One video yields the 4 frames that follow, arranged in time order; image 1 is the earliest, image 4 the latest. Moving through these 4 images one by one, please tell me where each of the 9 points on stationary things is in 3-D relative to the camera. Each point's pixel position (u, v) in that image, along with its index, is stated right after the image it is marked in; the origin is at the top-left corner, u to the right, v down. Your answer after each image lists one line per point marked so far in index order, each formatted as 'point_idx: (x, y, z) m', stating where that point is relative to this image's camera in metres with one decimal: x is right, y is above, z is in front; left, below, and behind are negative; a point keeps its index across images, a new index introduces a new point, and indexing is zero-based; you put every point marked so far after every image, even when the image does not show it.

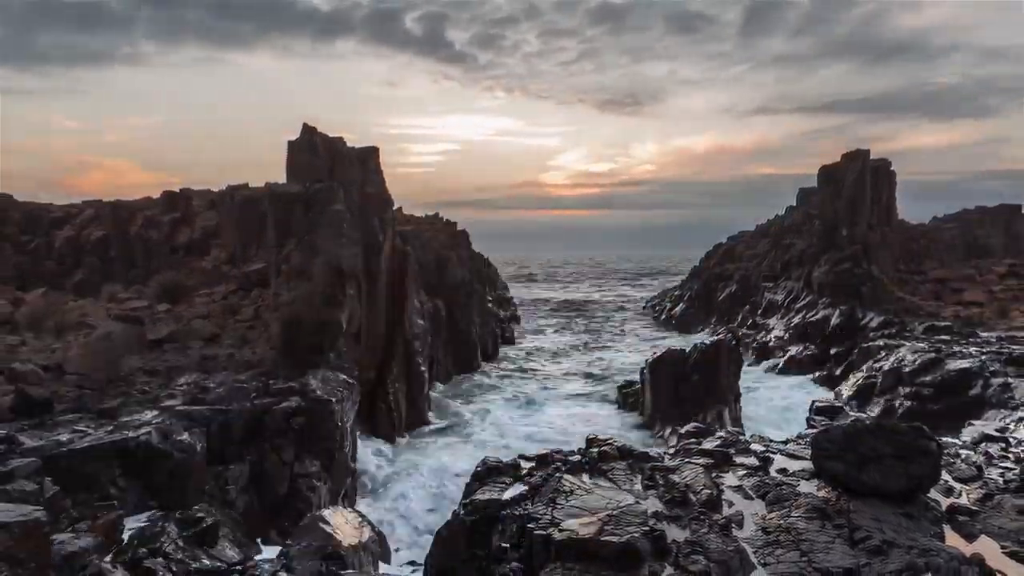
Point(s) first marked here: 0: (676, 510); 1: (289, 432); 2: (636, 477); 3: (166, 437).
0: (+1.8, -2.5, +7.5) m
1: (-3.4, -2.1, +10.7) m
2: (+1.5, -2.3, +8.4) m
3: (-4.7, -2.0, +9.3) m
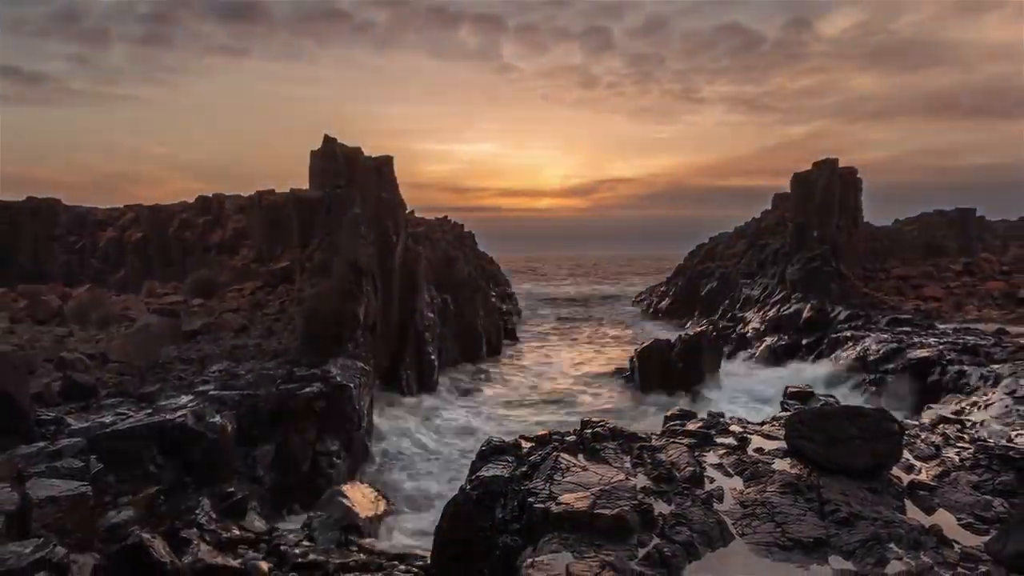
0: (+1.9, -2.4, +8.3) m
1: (-3.4, -2.1, +11.5) m
2: (+1.5, -2.3, +9.1) m
3: (-4.6, -1.9, +10.0) m
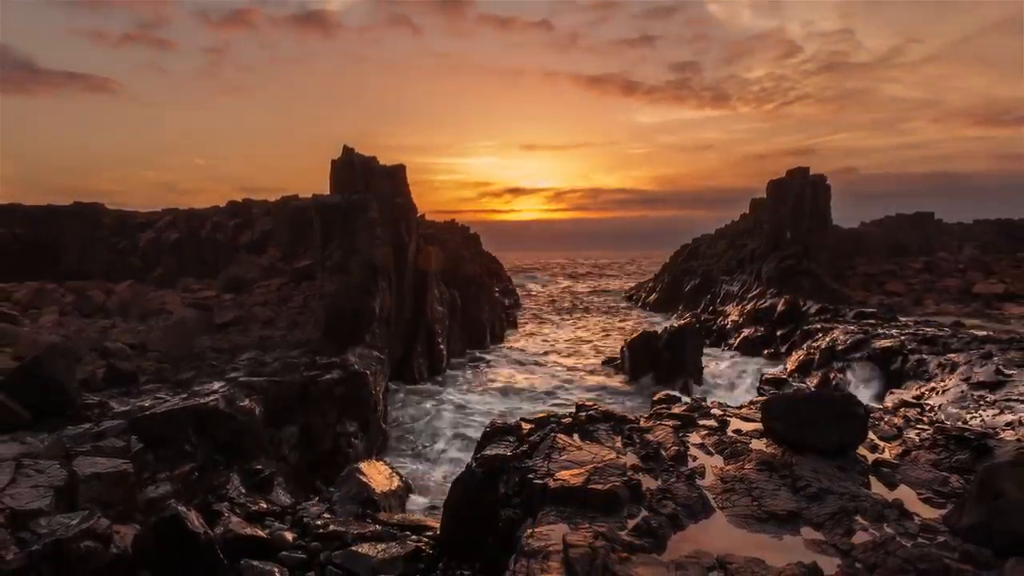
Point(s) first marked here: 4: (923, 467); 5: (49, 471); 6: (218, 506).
0: (+1.9, -2.4, +9.2) m
1: (-3.3, -2.1, +12.3) m
2: (+1.6, -2.2, +10.0) m
3: (-4.6, -1.9, +10.9) m
4: (+5.5, -2.4, +9.0) m
5: (-6.0, -2.4, +8.7) m
6: (-4.0, -3.0, +9.2) m
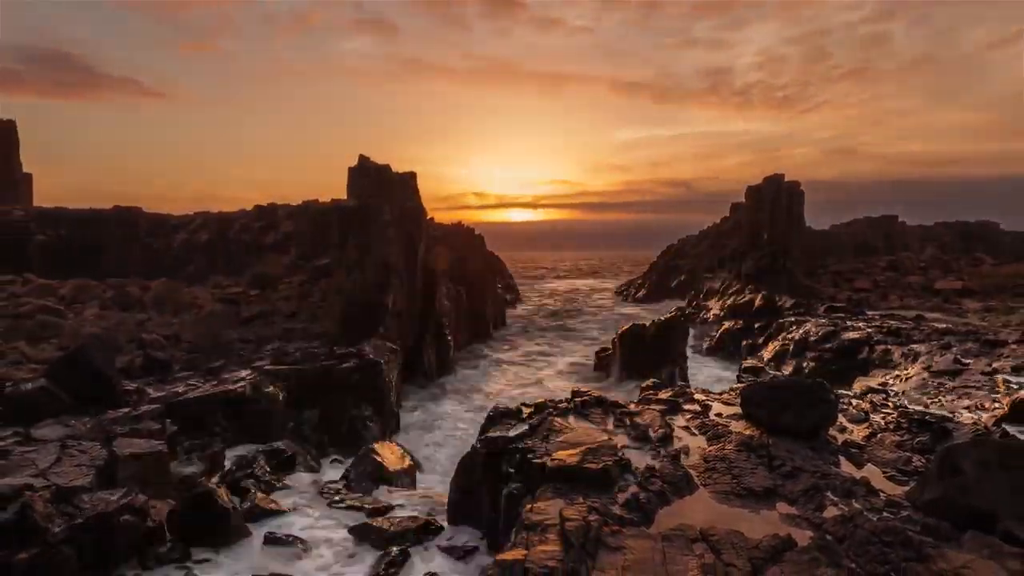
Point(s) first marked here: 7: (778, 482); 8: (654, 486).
0: (+1.9, -2.3, +10.0) m
1: (-3.3, -2.0, +13.2) m
2: (+1.6, -2.2, +10.8) m
3: (-4.6, -1.8, +11.8) m
4: (+5.6, -2.4, +9.9) m
5: (-6.0, -2.3, +9.6) m
6: (-4.0, -2.9, +10.1) m
7: (+3.6, -2.6, +9.1) m
8: (+1.9, -2.6, +9.0) m
